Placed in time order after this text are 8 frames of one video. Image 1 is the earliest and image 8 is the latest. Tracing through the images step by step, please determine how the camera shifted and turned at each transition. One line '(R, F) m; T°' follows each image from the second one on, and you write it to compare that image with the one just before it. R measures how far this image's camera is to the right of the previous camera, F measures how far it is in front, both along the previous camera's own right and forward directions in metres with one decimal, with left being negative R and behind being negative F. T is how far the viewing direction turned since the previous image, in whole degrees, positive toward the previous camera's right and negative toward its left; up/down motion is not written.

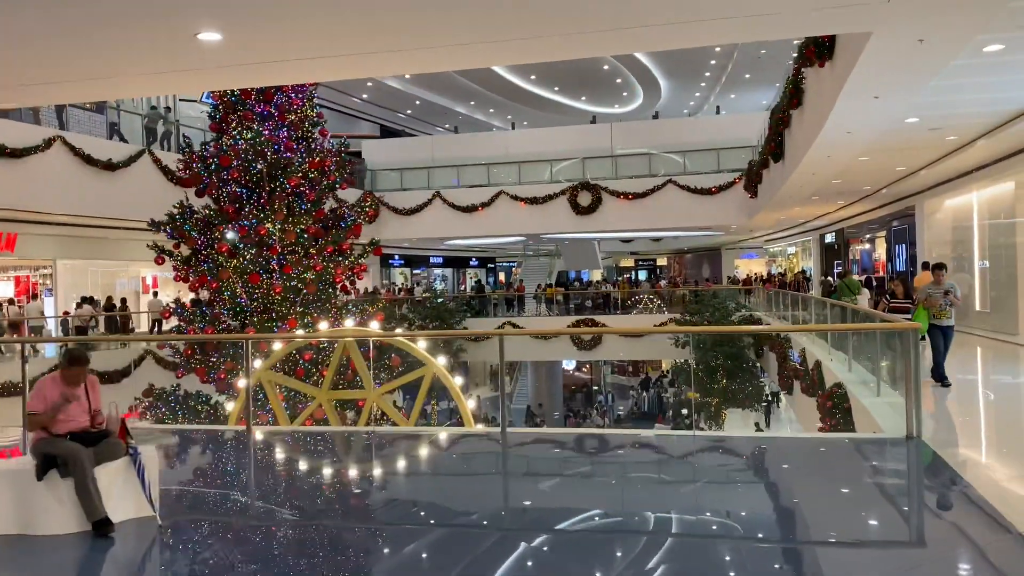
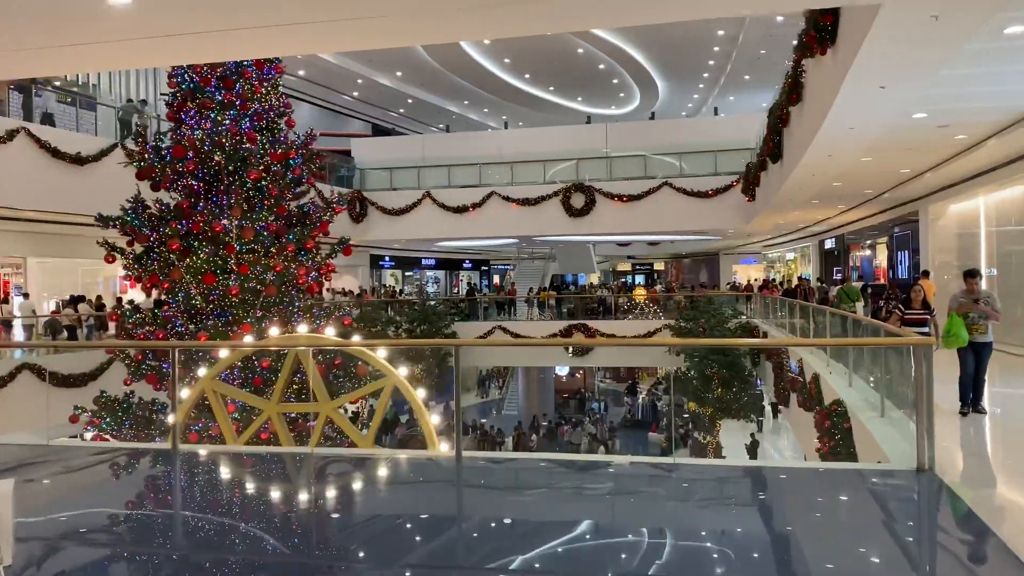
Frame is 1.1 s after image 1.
(+0.2, +0.5) m; 0°
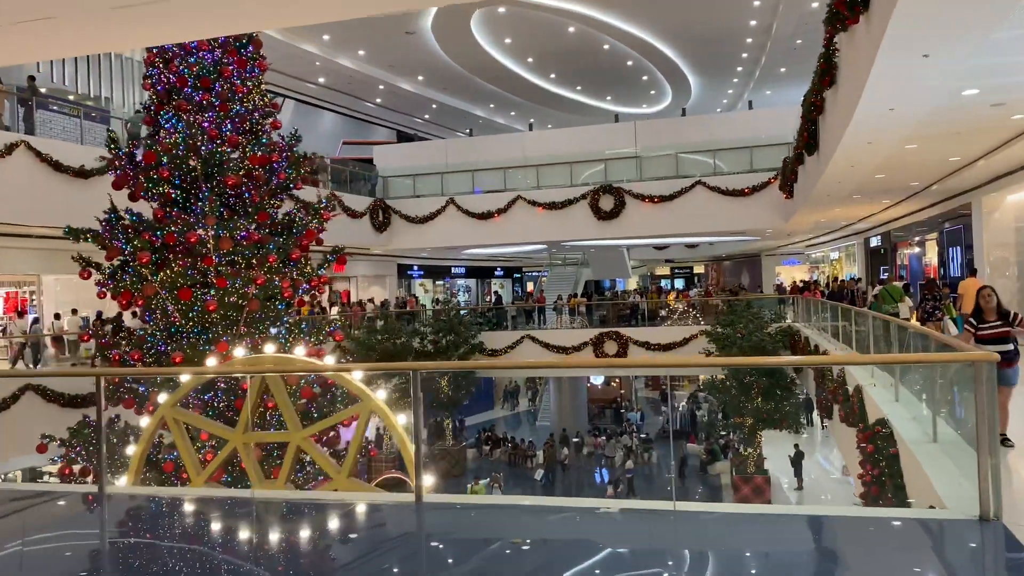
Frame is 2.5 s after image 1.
(+0.3, +0.7) m; -3°
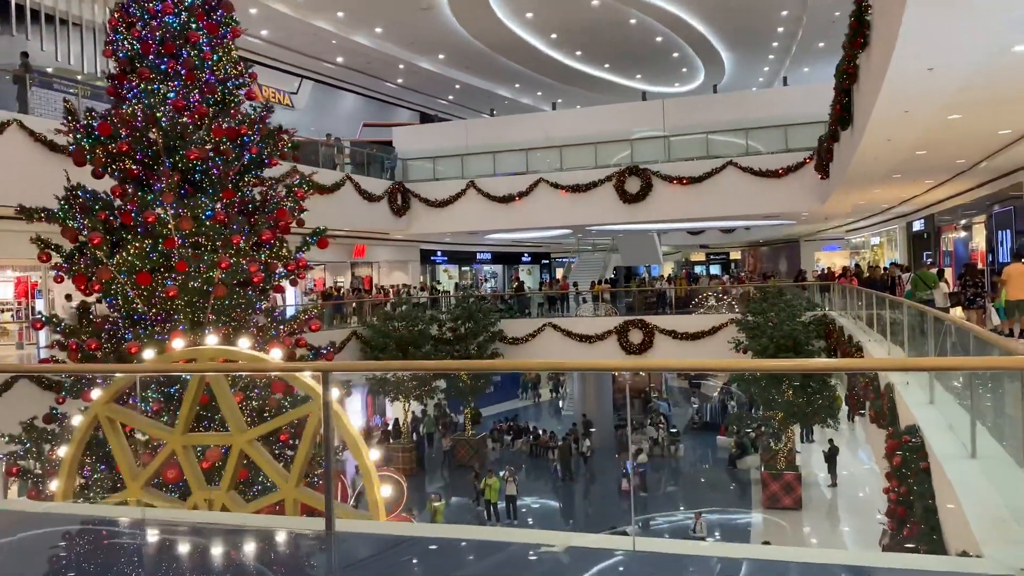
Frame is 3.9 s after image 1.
(+0.4, +0.6) m; -3°
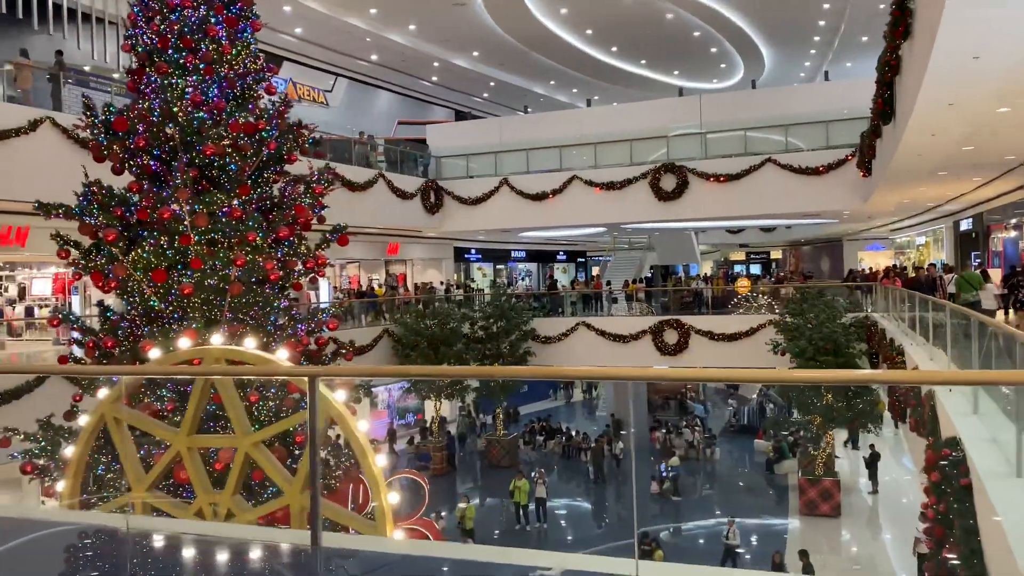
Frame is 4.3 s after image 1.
(+0.1, +0.2) m; -3°
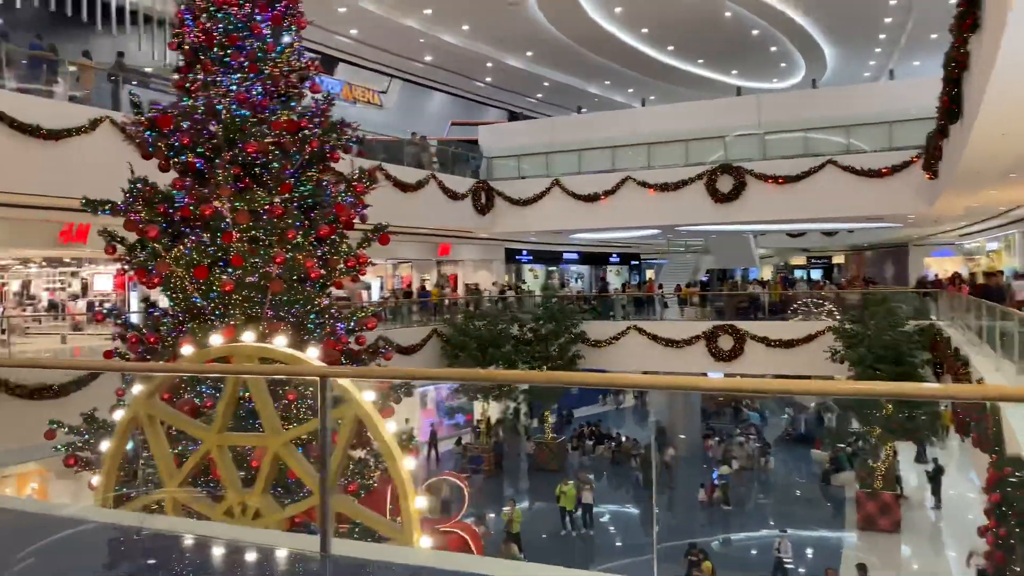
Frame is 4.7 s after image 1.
(+0.1, +0.1) m; -4°
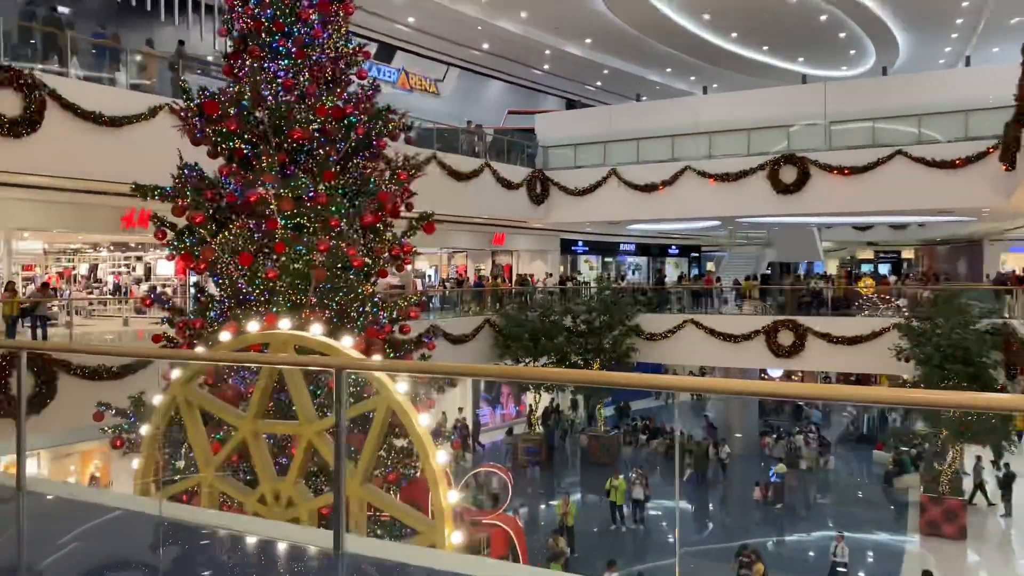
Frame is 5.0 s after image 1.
(+0.1, +0.1) m; -4°
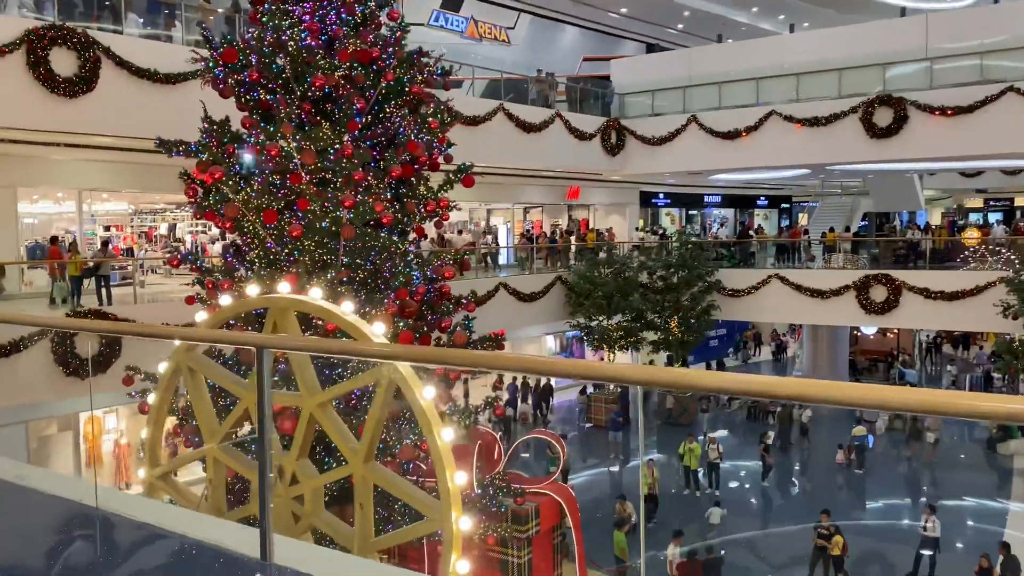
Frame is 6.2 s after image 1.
(+0.3, +0.5) m; -6°
